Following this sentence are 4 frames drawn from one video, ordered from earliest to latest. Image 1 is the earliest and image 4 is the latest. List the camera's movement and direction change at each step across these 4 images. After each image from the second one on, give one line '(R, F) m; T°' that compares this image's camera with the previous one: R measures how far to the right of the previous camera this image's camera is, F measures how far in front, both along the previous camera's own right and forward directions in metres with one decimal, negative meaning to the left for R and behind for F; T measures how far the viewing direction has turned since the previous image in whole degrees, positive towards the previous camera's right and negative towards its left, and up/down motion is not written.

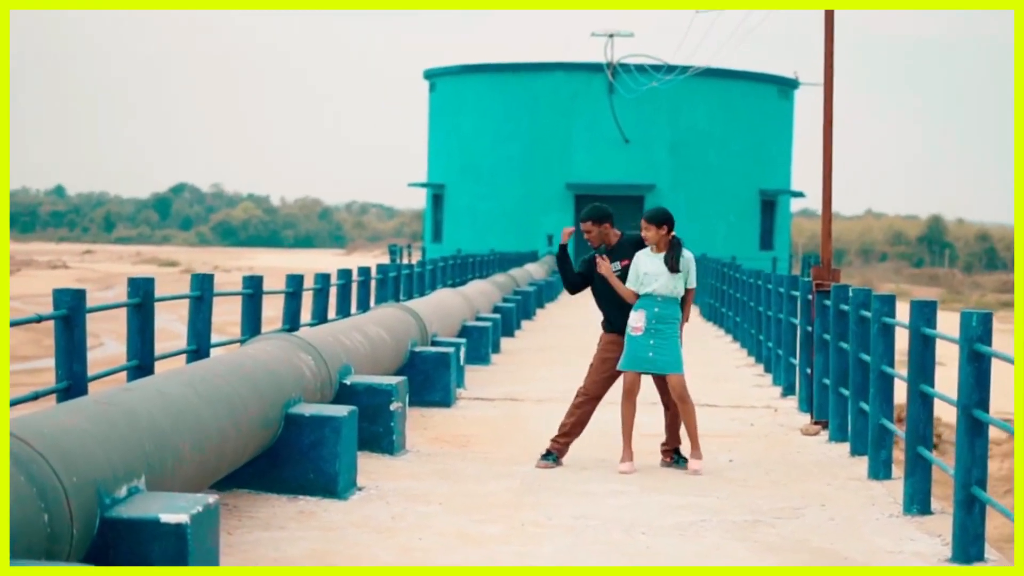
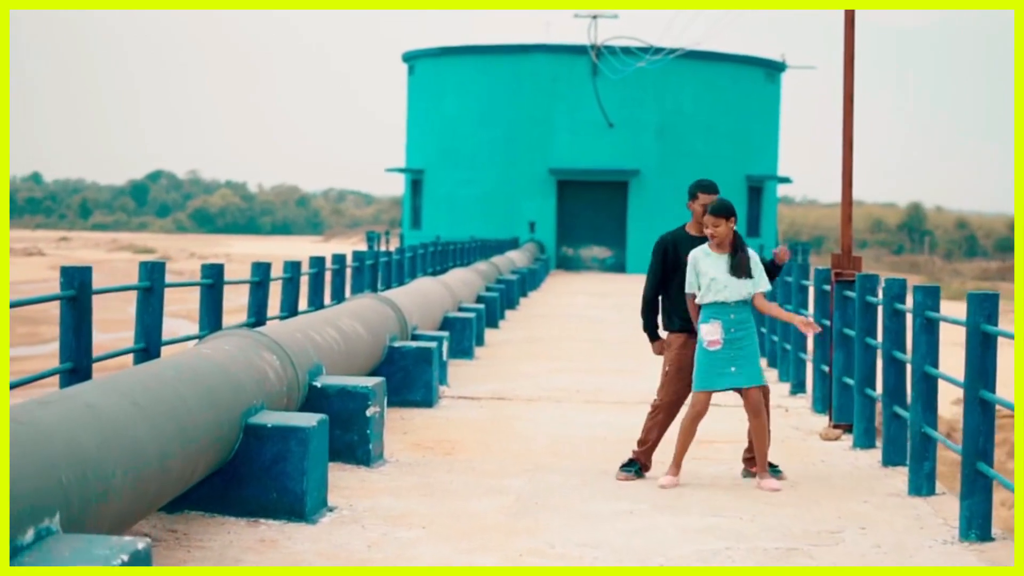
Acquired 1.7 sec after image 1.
(-0.1, +1.0) m; +1°
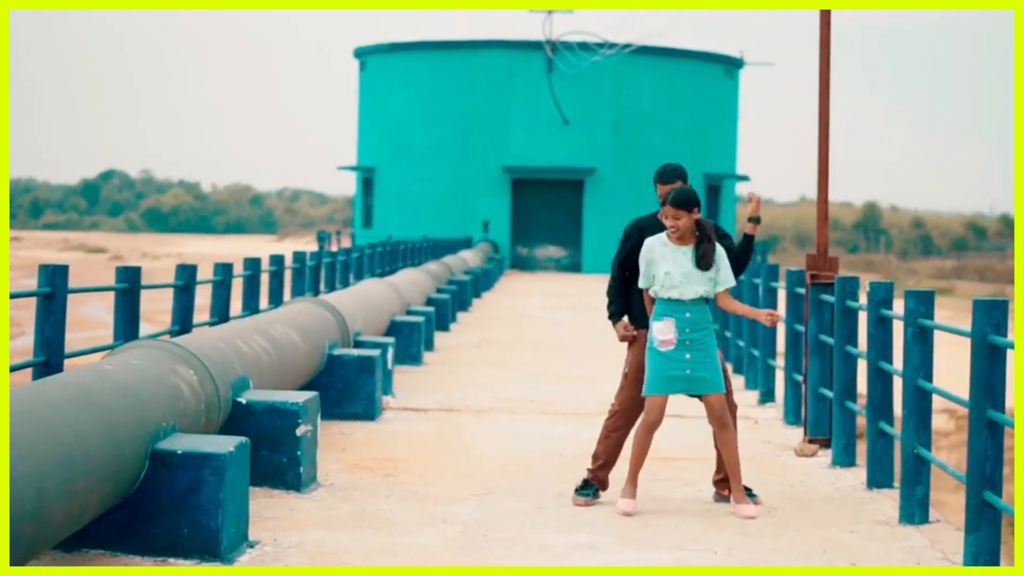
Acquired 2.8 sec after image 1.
(0.0, +0.8) m; +2°
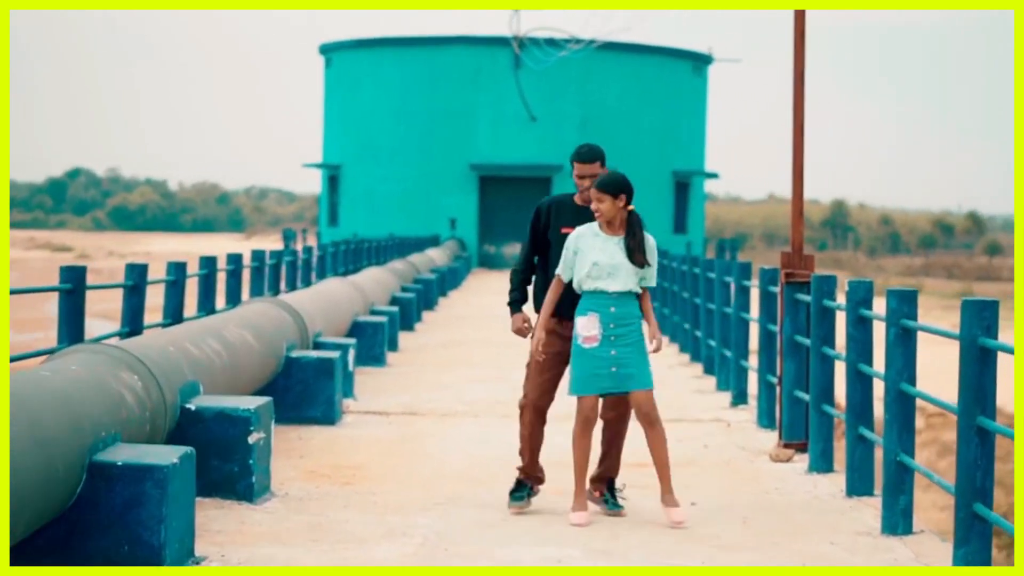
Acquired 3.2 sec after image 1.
(0.0, +0.3) m; +1°
